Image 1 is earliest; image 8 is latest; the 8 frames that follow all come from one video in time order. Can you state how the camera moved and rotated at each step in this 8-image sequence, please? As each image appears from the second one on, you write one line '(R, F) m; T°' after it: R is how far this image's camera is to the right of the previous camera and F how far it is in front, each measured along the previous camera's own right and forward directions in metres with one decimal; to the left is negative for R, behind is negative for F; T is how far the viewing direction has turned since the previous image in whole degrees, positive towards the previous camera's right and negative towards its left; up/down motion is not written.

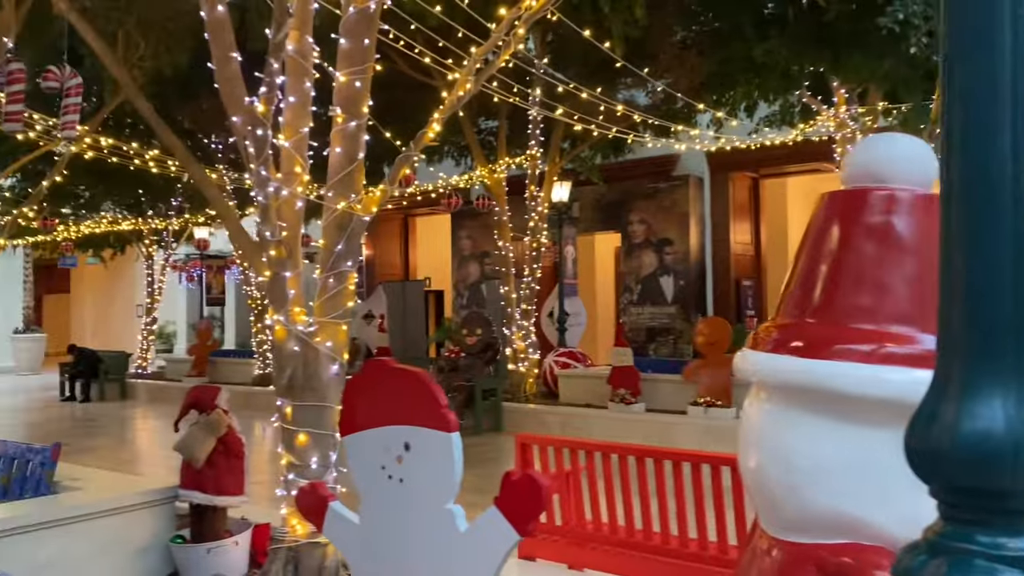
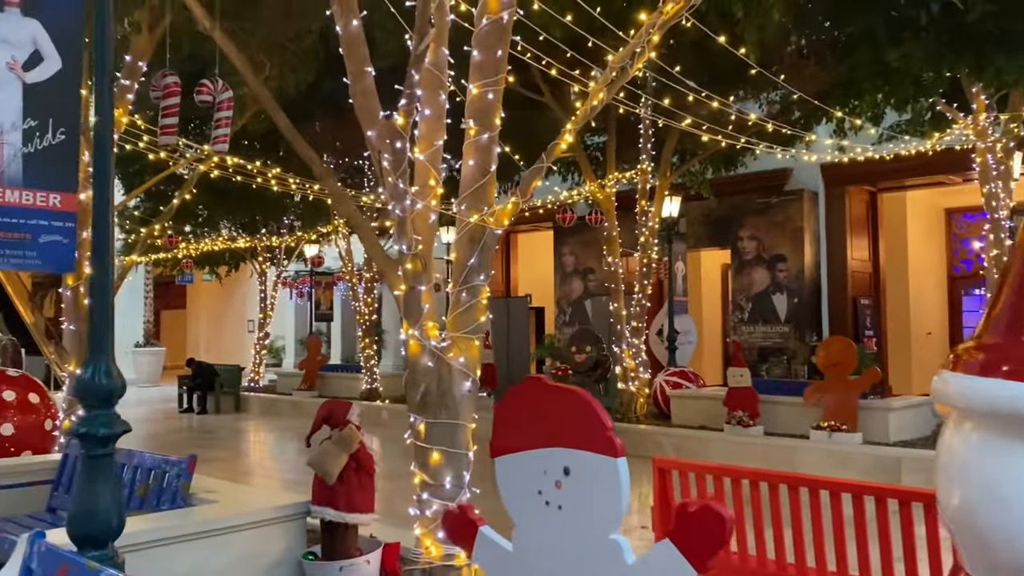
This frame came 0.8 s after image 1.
(-0.3, +0.2) m; -6°
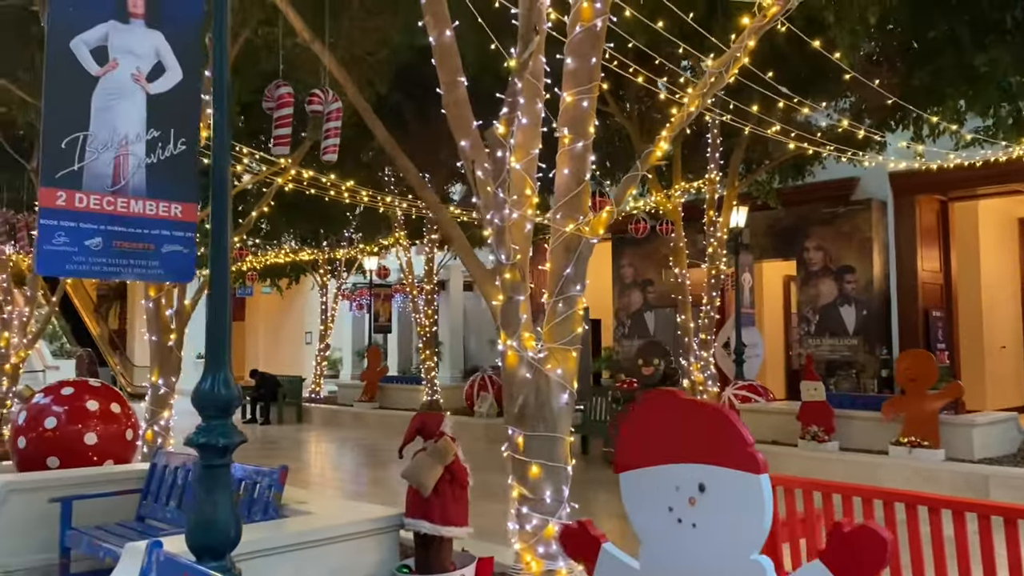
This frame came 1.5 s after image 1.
(-0.3, +0.1) m; -3°
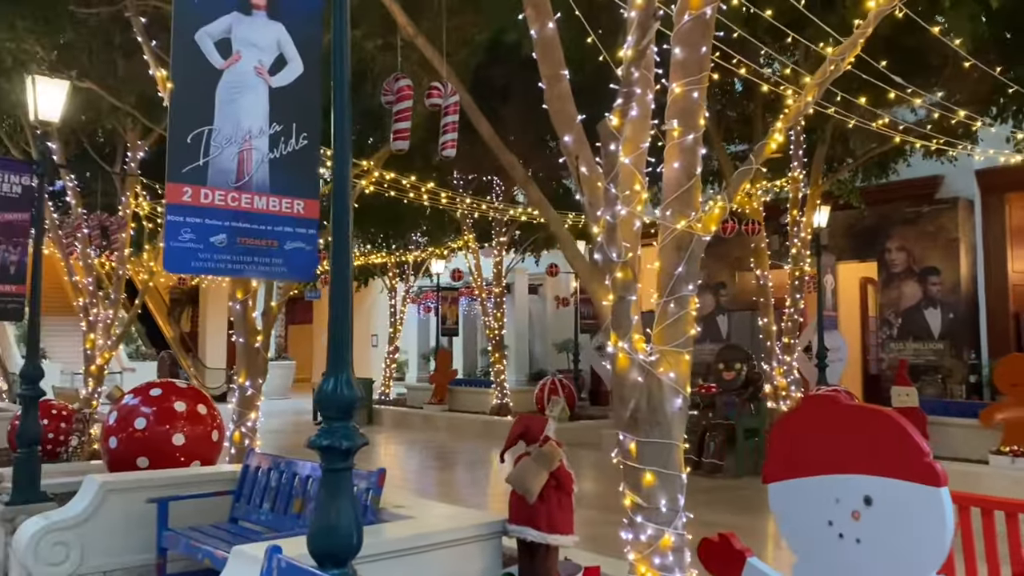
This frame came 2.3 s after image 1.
(-0.3, +0.2) m; -4°
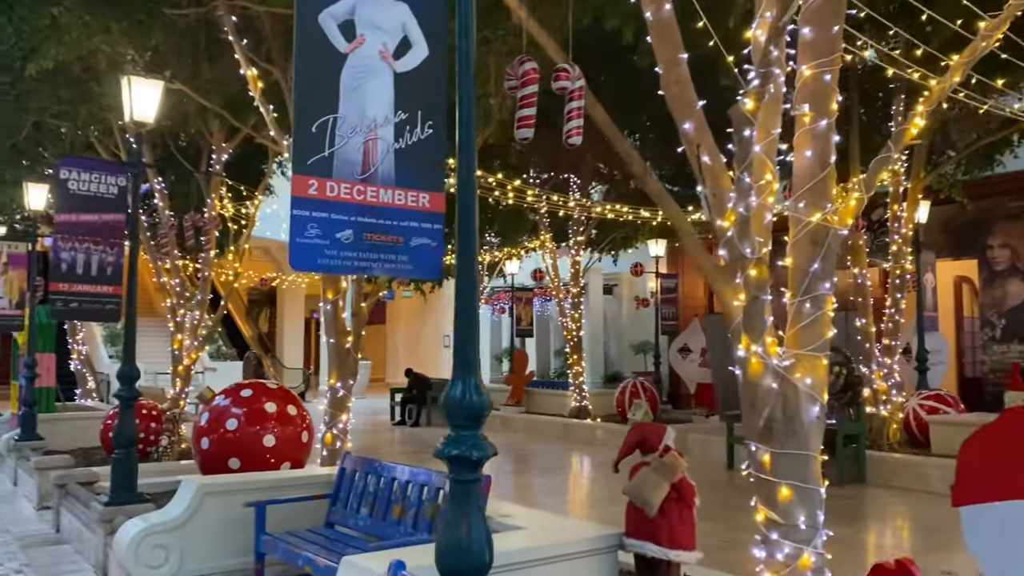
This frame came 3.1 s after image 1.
(-0.3, +0.3) m; -4°
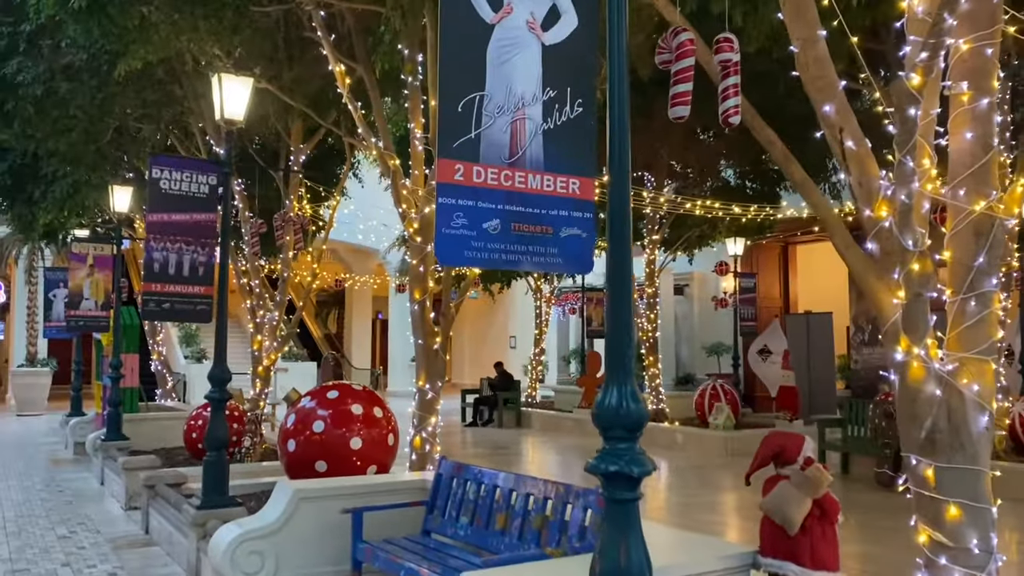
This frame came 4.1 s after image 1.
(-0.3, +0.3) m; -4°
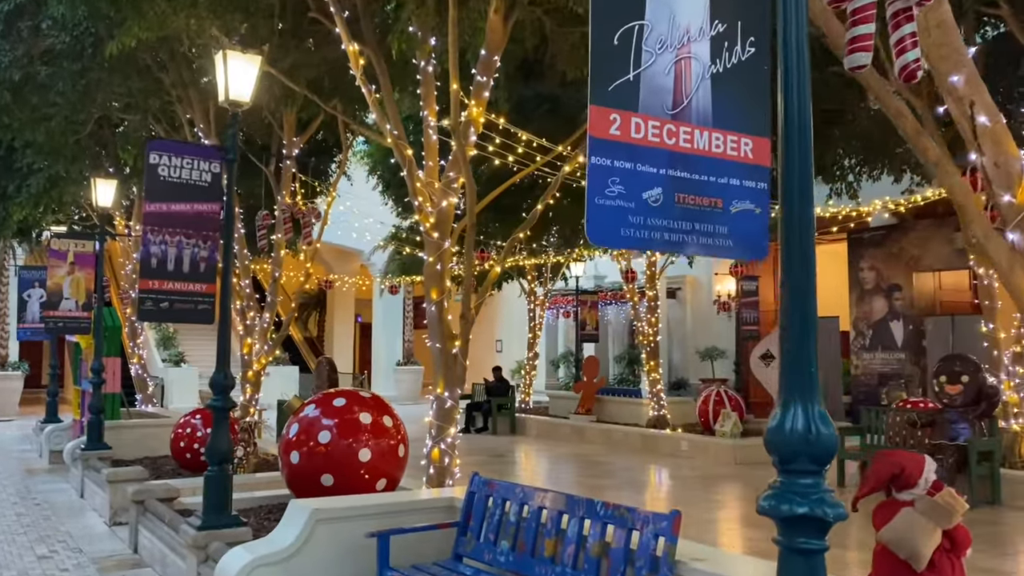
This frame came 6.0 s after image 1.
(-0.4, +0.6) m; +2°
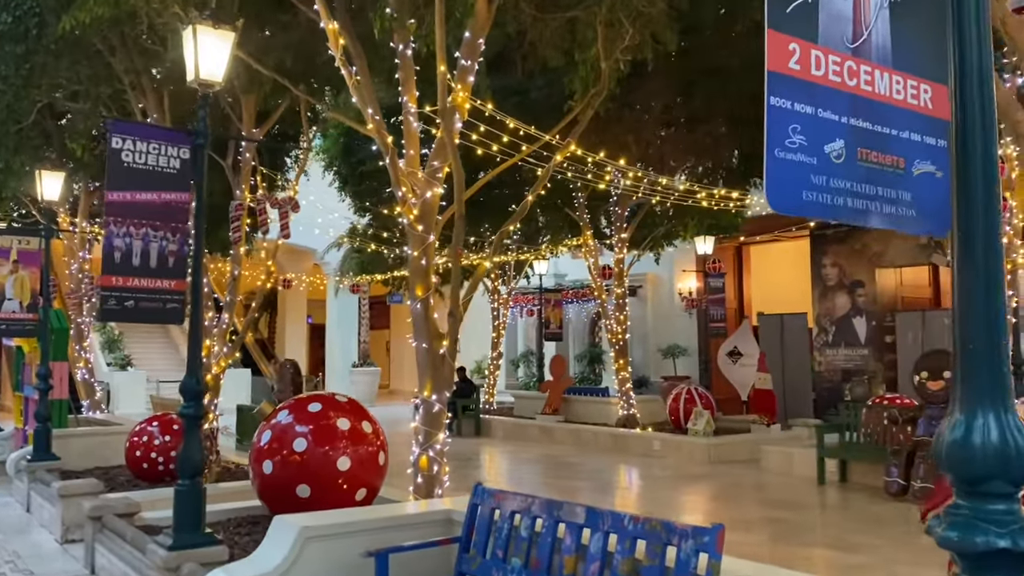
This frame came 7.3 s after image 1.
(-0.4, +0.5) m; +3°
